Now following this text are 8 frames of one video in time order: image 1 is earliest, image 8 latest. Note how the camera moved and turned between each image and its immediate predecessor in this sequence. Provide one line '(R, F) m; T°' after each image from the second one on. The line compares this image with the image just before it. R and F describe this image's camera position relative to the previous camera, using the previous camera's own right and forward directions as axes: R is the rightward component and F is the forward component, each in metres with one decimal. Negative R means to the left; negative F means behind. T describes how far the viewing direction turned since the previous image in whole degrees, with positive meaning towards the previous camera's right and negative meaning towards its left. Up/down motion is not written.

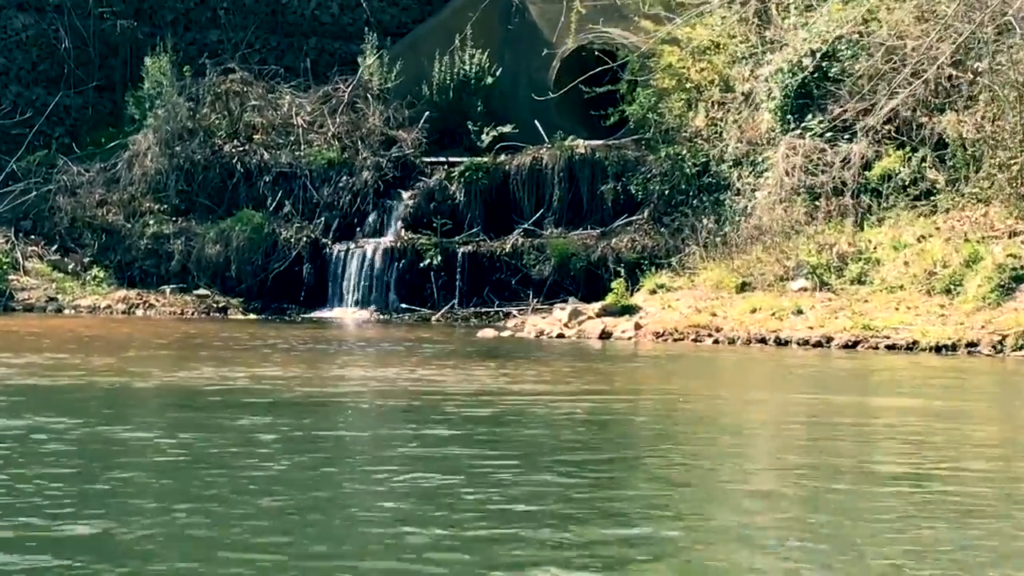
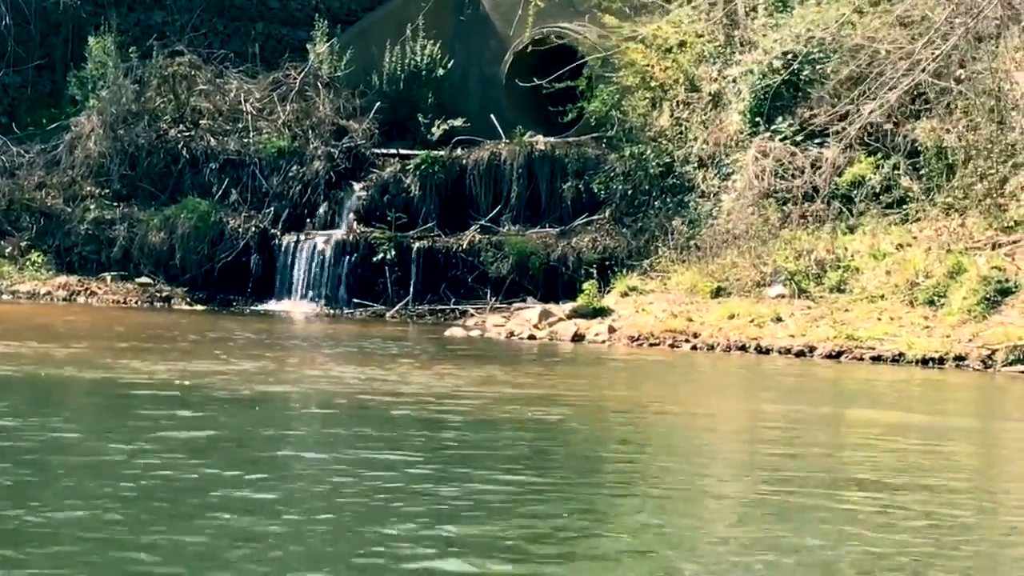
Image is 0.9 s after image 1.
(-0.5, +0.5) m; +3°
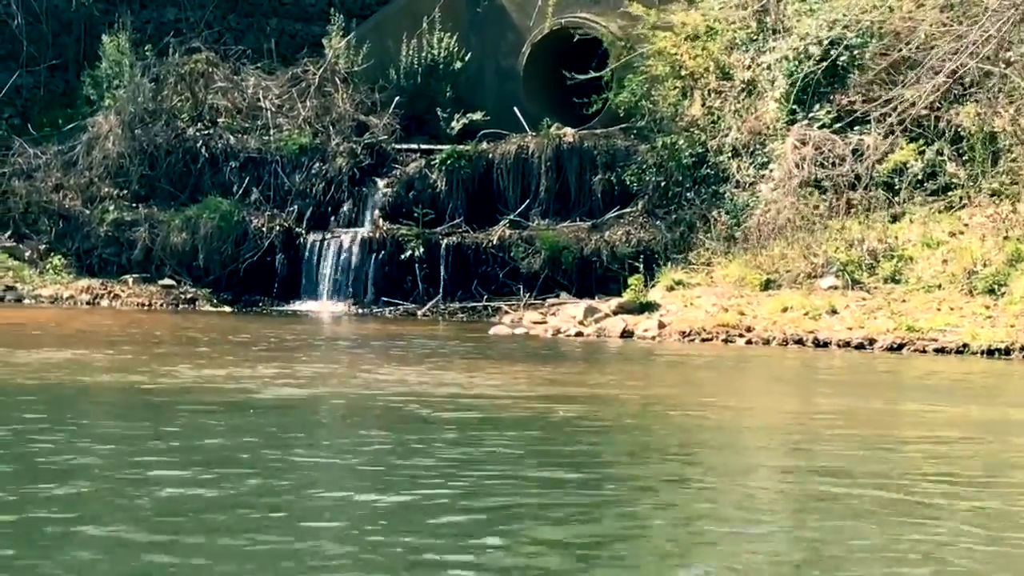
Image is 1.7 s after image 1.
(-0.5, +0.4) m; 0°
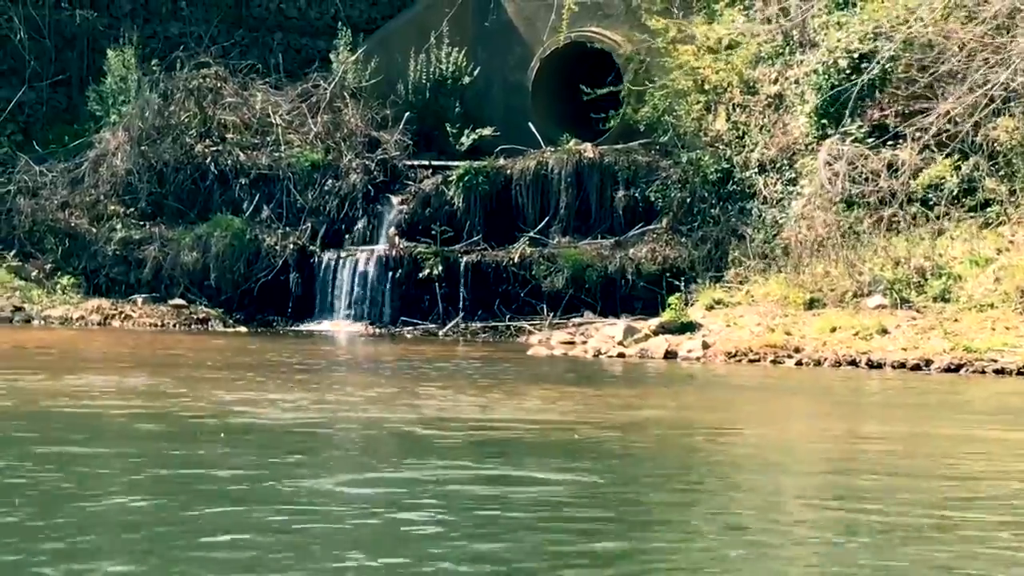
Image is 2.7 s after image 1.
(-0.5, +0.4) m; +1°
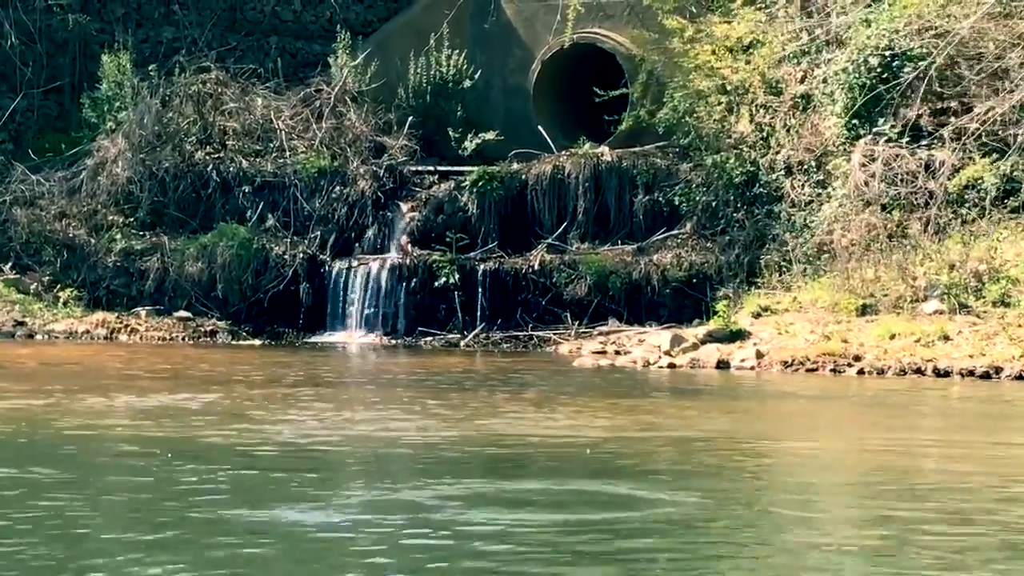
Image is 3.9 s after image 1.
(-0.7, +0.6) m; +1°
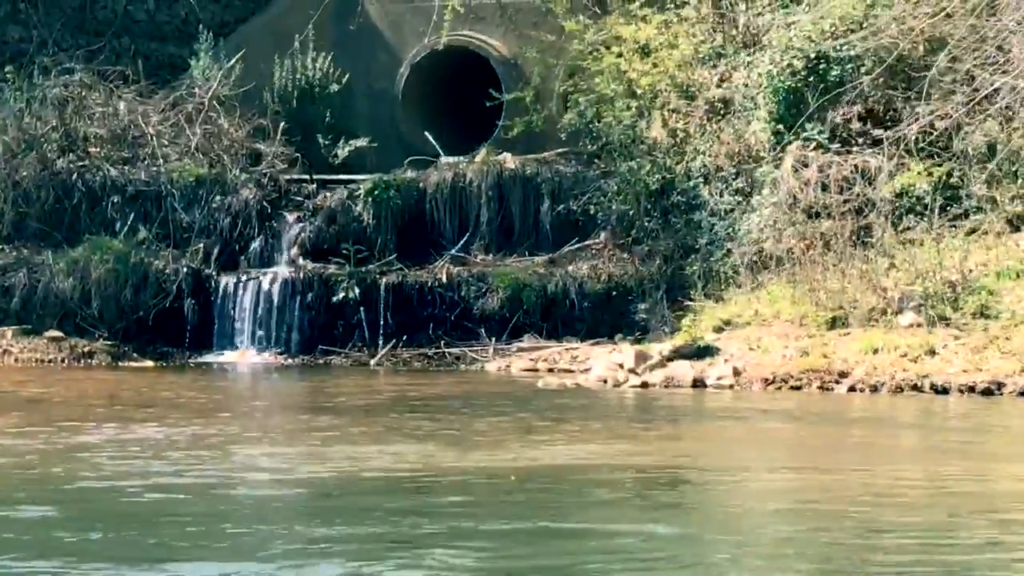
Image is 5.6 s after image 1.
(-1.4, +1.1) m; +8°
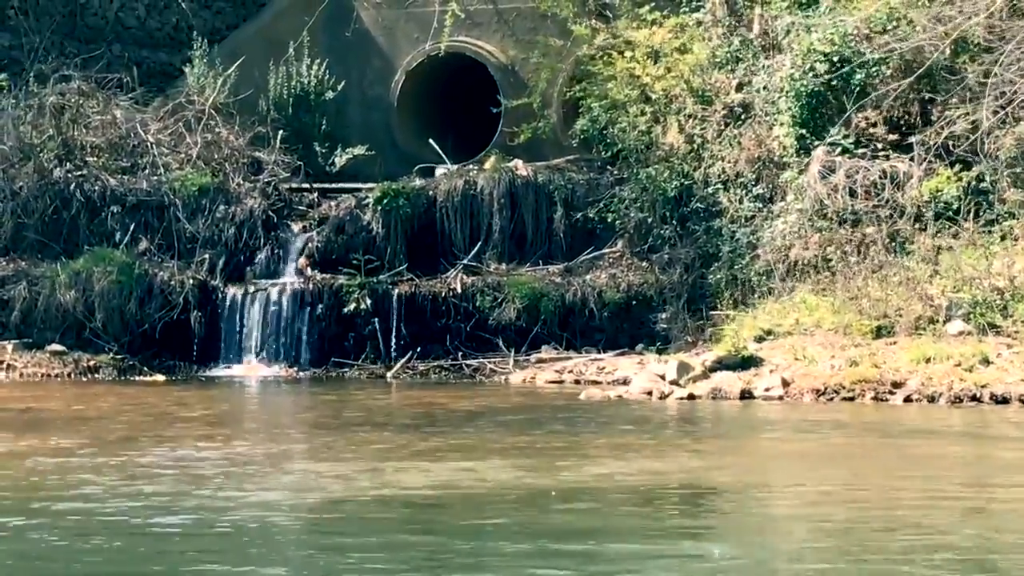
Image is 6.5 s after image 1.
(-0.6, +0.4) m; +1°
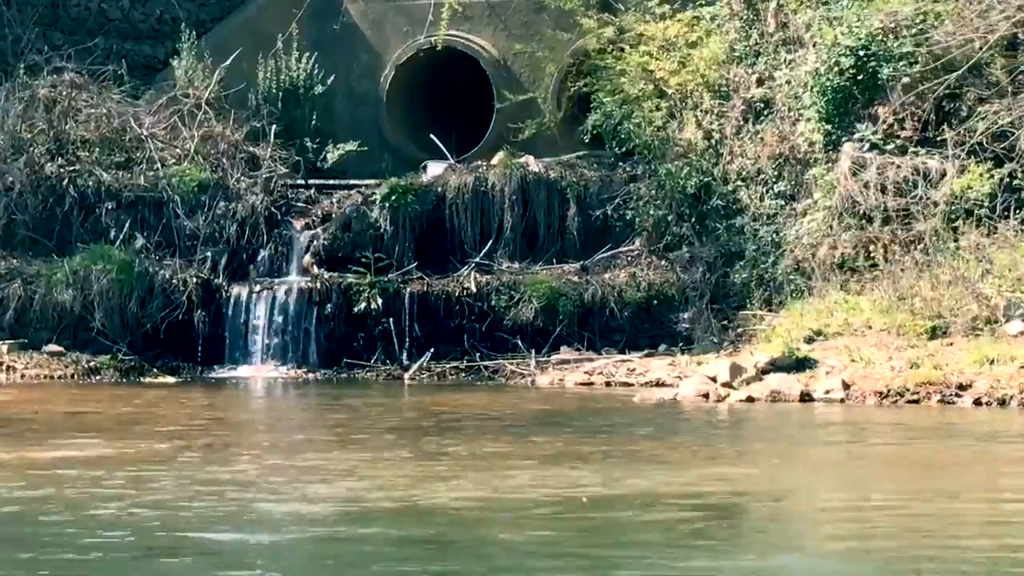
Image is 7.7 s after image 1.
(-0.9, +0.5) m; +2°
